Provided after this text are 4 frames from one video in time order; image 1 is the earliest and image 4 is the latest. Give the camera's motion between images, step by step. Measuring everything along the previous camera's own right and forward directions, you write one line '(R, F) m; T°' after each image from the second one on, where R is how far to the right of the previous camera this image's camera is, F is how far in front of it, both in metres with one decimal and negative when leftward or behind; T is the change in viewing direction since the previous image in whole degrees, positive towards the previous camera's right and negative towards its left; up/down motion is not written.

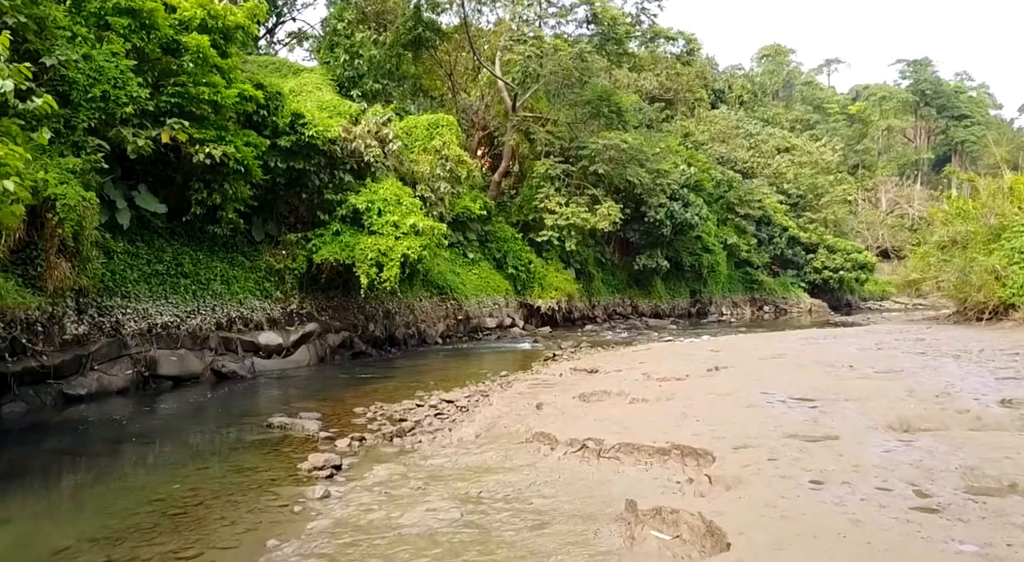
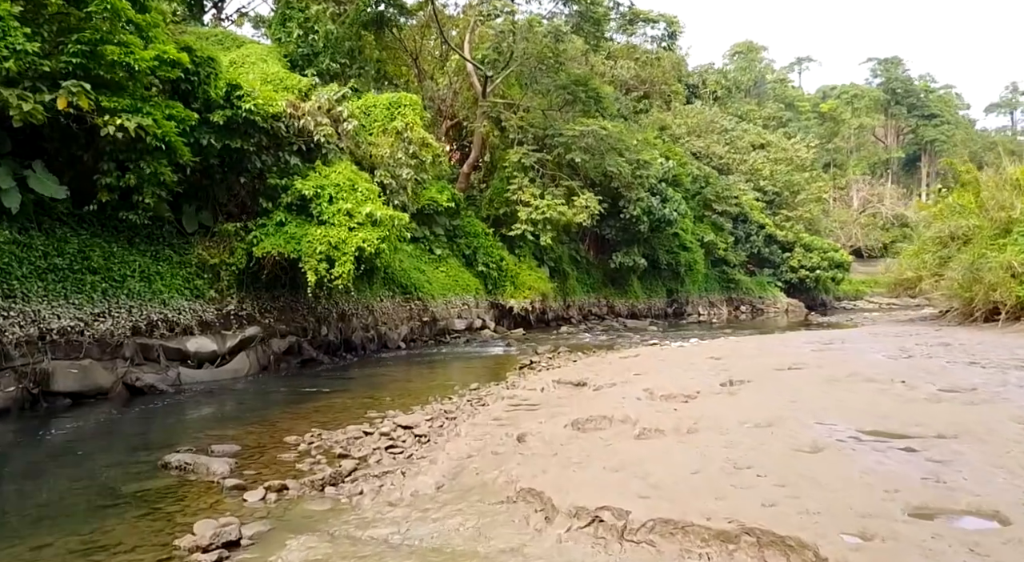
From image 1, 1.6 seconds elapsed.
(0.0, +1.8) m; +2°
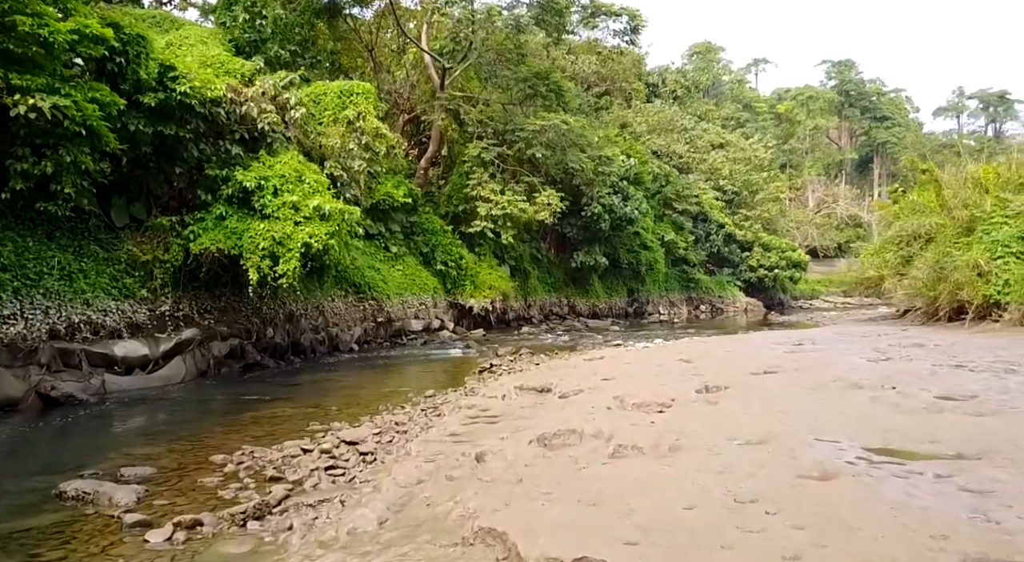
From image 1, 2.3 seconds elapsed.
(0.0, +0.8) m; +3°
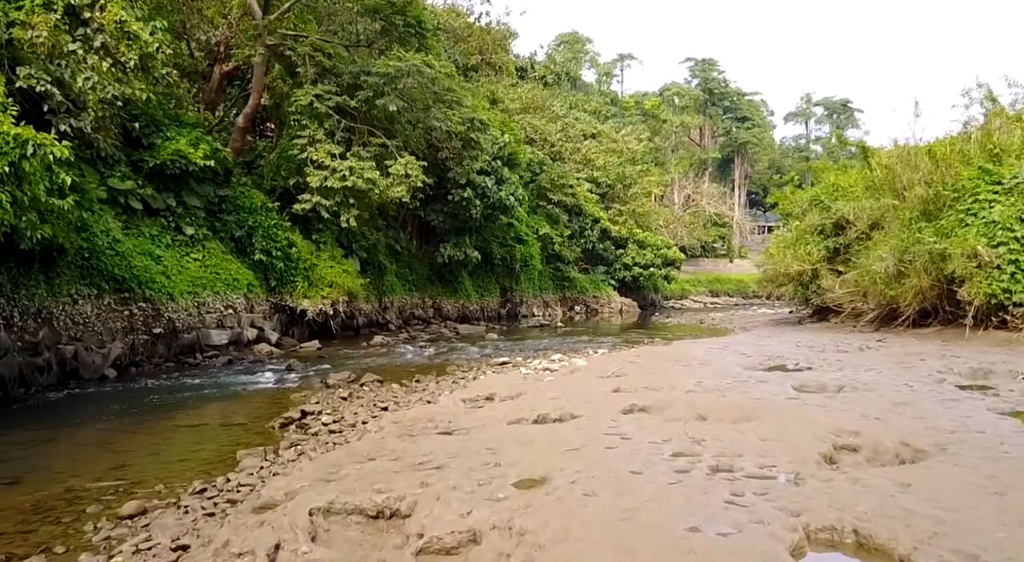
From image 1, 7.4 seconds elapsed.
(+0.3, +5.2) m; +11°
